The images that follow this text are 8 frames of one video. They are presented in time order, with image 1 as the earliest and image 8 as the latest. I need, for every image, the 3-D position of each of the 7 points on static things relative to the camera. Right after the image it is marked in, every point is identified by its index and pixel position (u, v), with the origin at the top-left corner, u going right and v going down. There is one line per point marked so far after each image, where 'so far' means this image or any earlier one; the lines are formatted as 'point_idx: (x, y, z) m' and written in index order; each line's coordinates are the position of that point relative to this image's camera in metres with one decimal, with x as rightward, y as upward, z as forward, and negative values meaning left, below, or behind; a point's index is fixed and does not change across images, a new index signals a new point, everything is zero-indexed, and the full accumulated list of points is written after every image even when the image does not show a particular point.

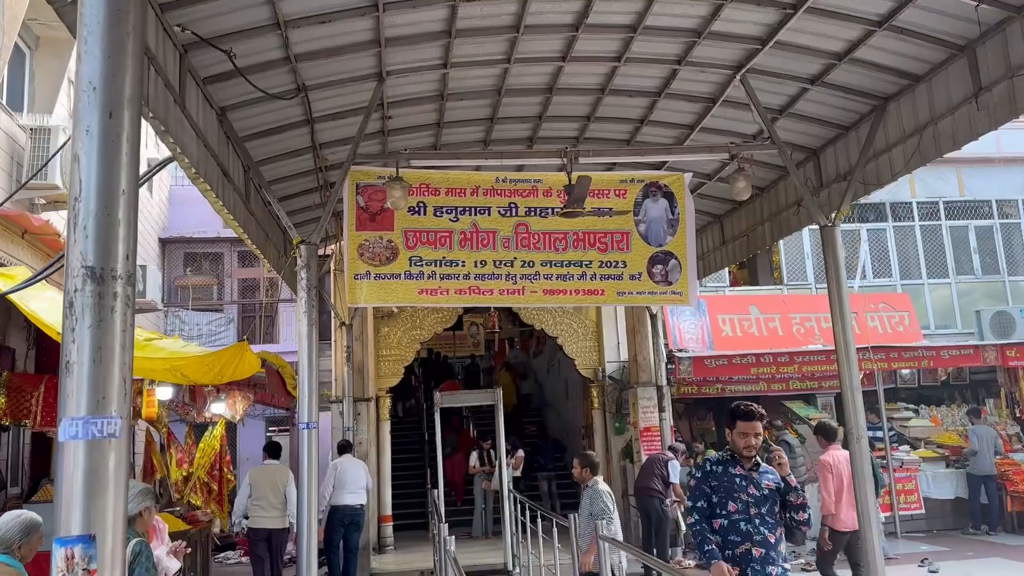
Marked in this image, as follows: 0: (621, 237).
0: (+1.0, +0.5, +7.6) m
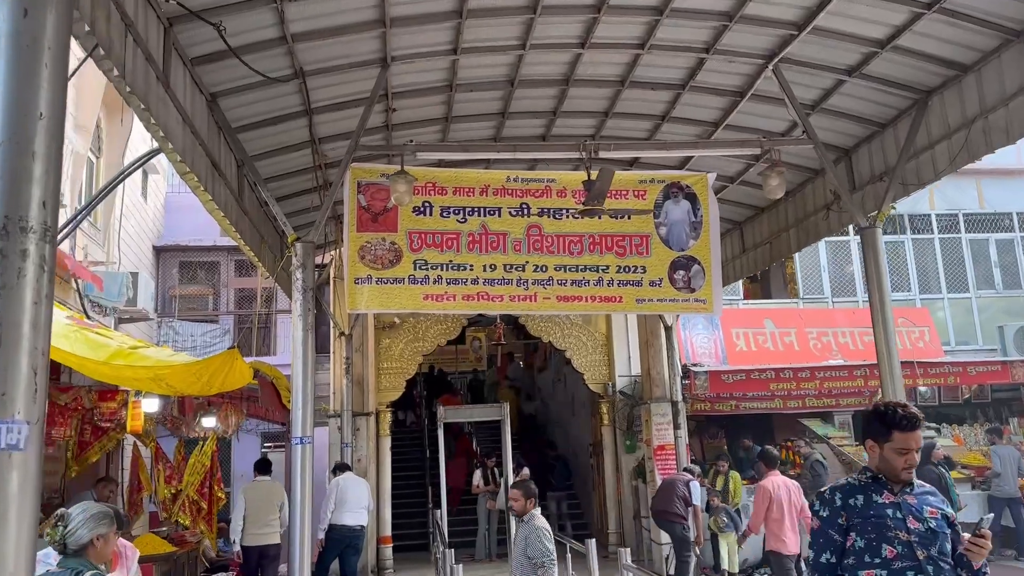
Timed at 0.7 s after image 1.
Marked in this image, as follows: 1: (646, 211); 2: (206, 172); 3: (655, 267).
0: (+1.1, +0.4, +7.1) m
1: (+1.2, +0.7, +7.2) m
2: (-2.1, +0.8, +5.7) m
3: (+1.2, +0.2, +7.1) m
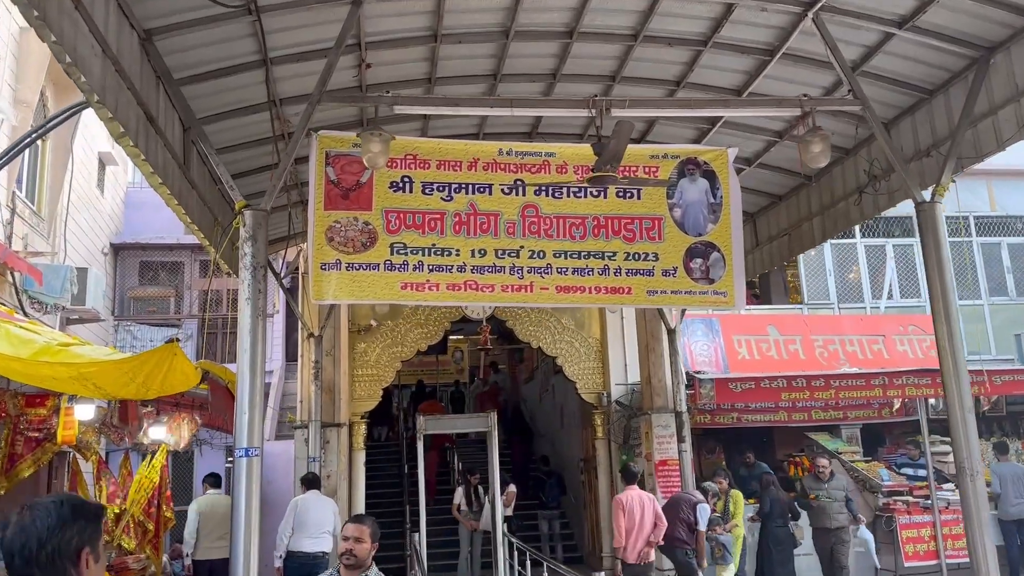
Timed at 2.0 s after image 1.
0: (+1.0, +0.5, +6.2) m
1: (+1.1, +0.7, +6.2) m
2: (-2.1, +0.9, +4.7) m
3: (+1.2, +0.3, +6.2) m
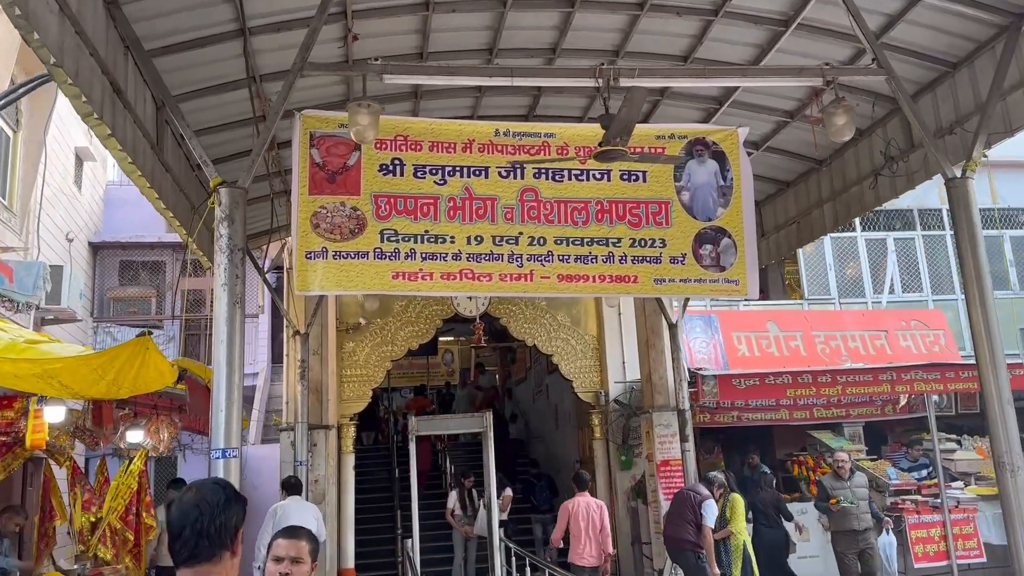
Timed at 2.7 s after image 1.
0: (+1.0, +0.6, +5.8) m
1: (+1.1, +0.8, +5.9) m
2: (-2.1, +1.0, +4.3) m
3: (+1.2, +0.3, +5.8) m
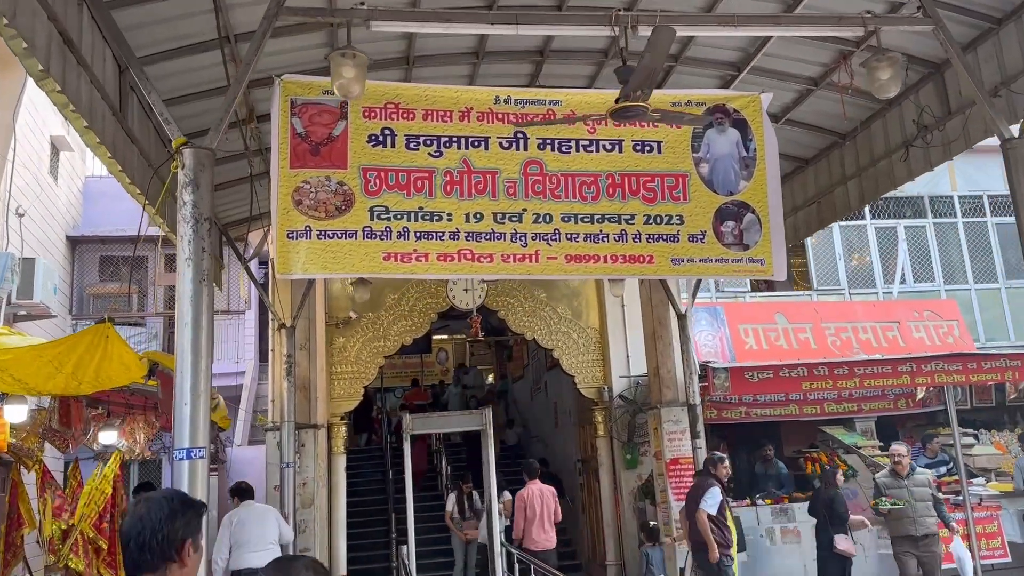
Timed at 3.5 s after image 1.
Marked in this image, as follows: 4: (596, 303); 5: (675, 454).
0: (+1.0, +0.7, +5.3) m
1: (+1.1, +0.9, +5.4) m
2: (-2.1, +1.1, +3.7) m
3: (+1.2, +0.5, +5.3) m
4: (+1.1, -0.2, +10.8) m
5: (+1.7, -1.7, +8.6) m
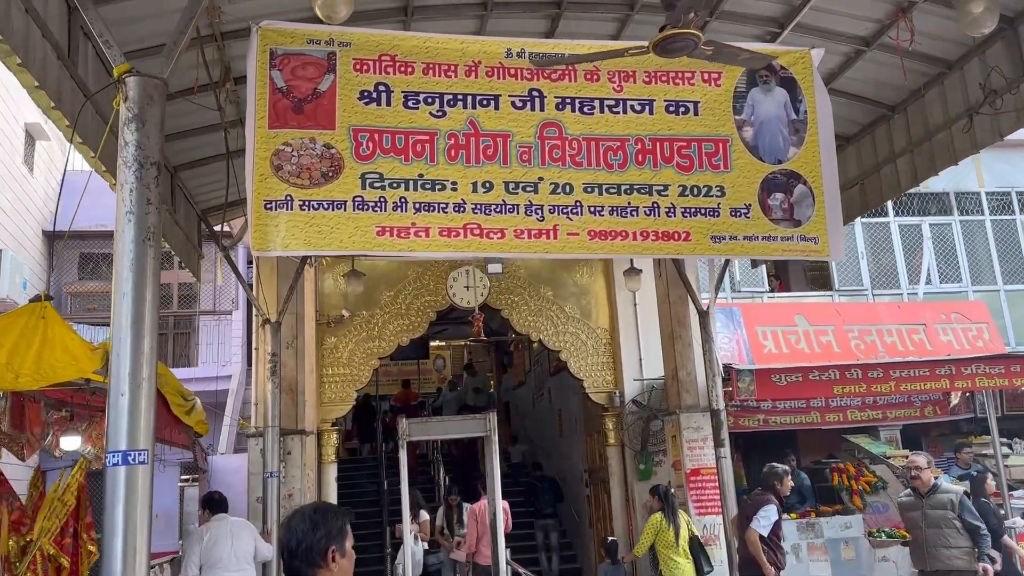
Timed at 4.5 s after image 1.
0: (+1.1, +0.8, +4.6) m
1: (+1.2, +1.0, +4.7) m
2: (-2.0, +1.2, +3.0) m
3: (+1.2, +0.6, +4.6) m
4: (+1.1, -0.2, +10.1) m
5: (+1.8, -1.7, +7.9) m
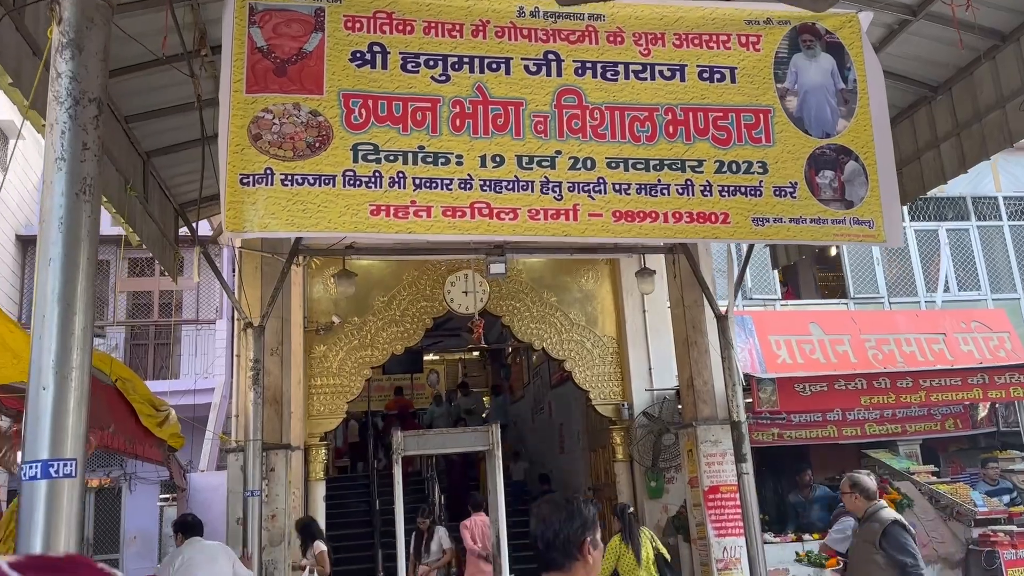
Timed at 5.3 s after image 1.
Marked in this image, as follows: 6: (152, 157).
0: (+1.2, +0.8, +4.1) m
1: (+1.2, +1.1, +4.1) m
2: (-1.9, +1.3, +2.5) m
3: (+1.3, +0.6, +4.0) m
4: (+1.2, -0.2, +9.5) m
5: (+1.8, -1.7, +7.3) m
6: (-2.5, +0.9, +5.8) m
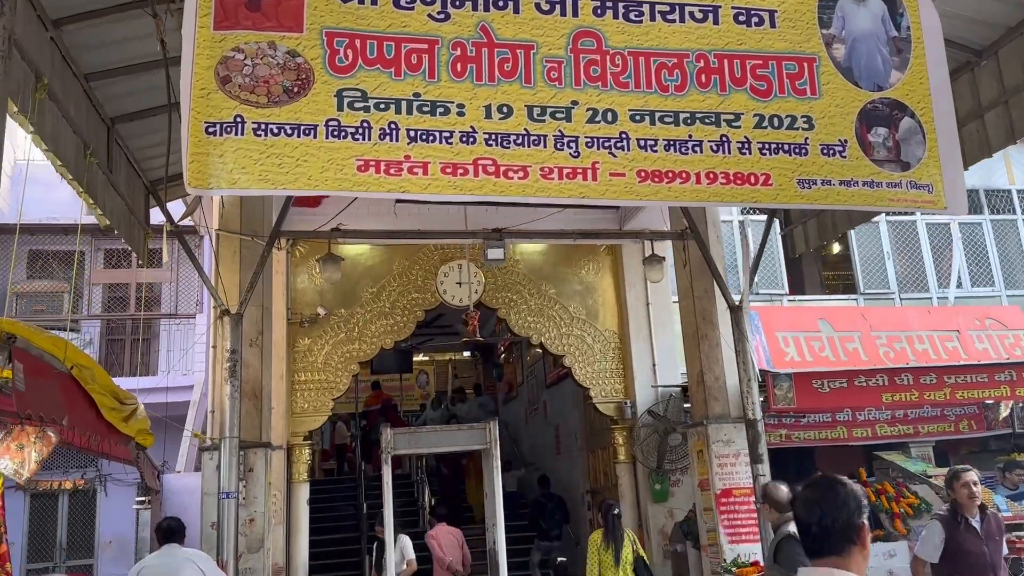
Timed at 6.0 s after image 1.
0: (+1.2, +0.9, +3.6) m
1: (+1.3, +1.2, +3.6) m
2: (-1.9, +1.4, +1.9) m
3: (+1.3, +0.7, +3.5) m
4: (+1.1, -0.2, +9.0) m
5: (+1.8, -1.6, +6.8) m
6: (-2.5, +1.0, +5.2) m
